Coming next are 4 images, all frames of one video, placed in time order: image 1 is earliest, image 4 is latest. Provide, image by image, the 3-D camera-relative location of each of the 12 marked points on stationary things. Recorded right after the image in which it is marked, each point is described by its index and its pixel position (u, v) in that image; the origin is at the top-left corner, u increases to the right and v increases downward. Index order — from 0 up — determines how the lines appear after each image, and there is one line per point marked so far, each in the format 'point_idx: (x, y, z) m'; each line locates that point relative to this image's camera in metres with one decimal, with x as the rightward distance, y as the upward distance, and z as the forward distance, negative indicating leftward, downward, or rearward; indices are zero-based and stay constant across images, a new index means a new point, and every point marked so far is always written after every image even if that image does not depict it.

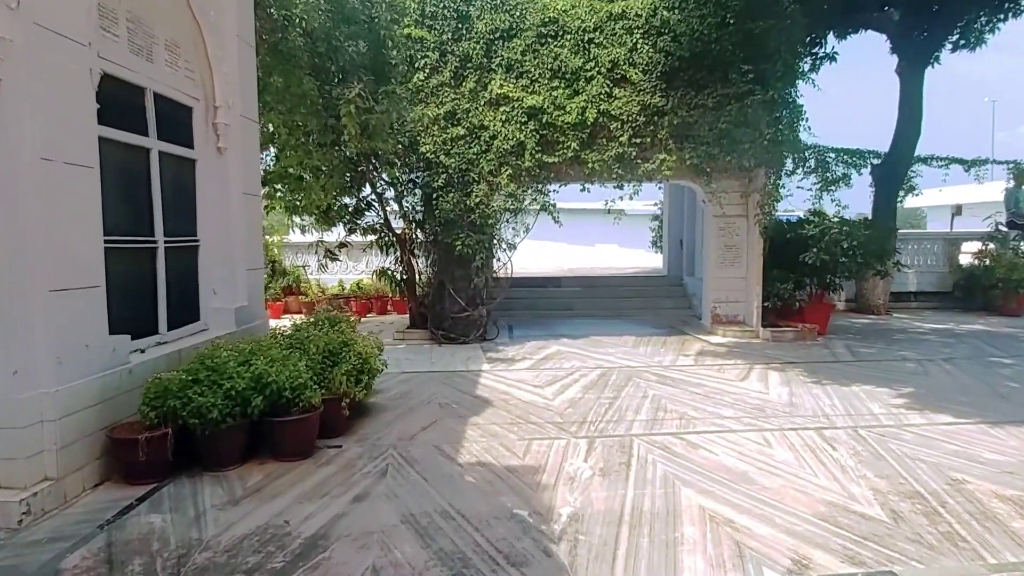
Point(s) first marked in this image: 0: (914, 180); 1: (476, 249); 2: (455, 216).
0: (+6.6, +1.7, +11.1) m
1: (-0.4, +0.5, +7.9) m
2: (-0.7, +0.8, +7.8) m
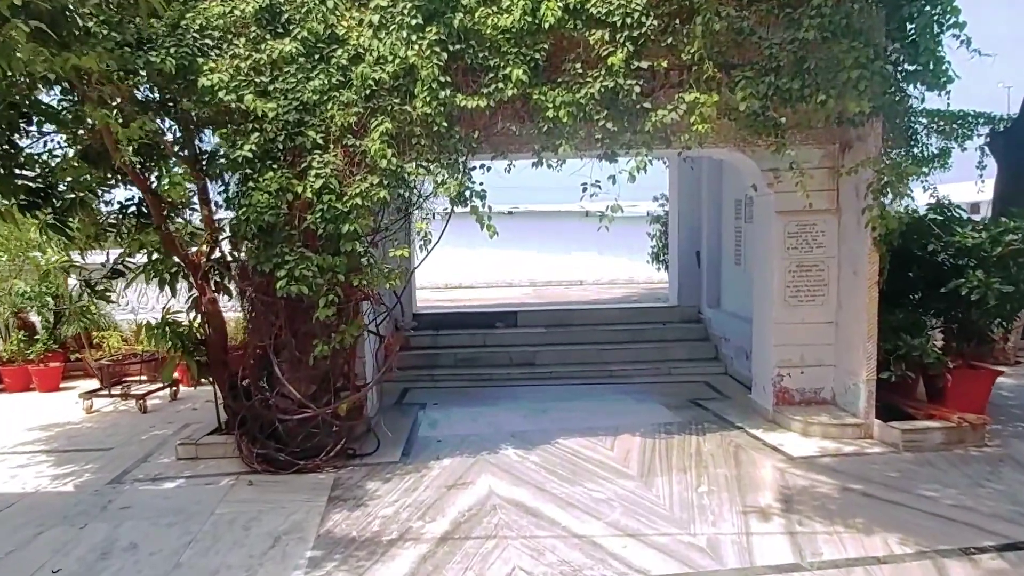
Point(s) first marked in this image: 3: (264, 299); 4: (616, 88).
0: (+5.8, +1.4, +7.3) m
1: (-1.1, 0.0, +3.9) m
2: (-1.3, +0.4, +3.8) m
3: (-1.5, -0.1, +4.1) m
4: (+0.6, +1.2, +4.1) m
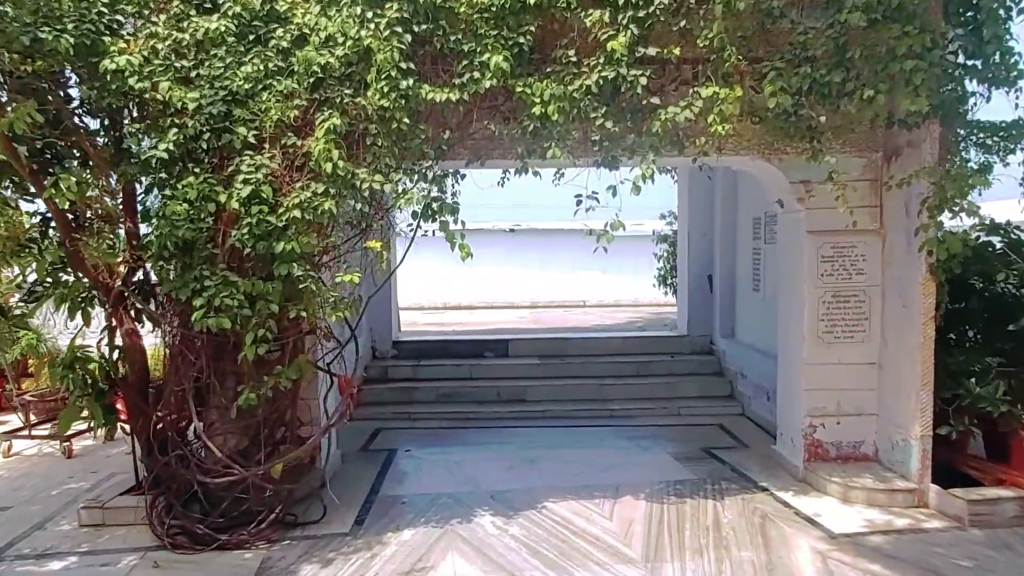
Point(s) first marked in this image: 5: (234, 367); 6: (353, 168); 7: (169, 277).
0: (+5.7, +1.1, +6.5) m
1: (-1.2, -0.1, +3.1) m
2: (-1.5, +0.3, +3.1) m
3: (-1.6, -0.2, +3.4) m
4: (+0.5, +1.0, +3.4) m
5: (-1.4, -0.4, +3.4) m
6: (-0.8, +0.6, +3.2) m
7: (-1.6, 0.0, +3.2) m
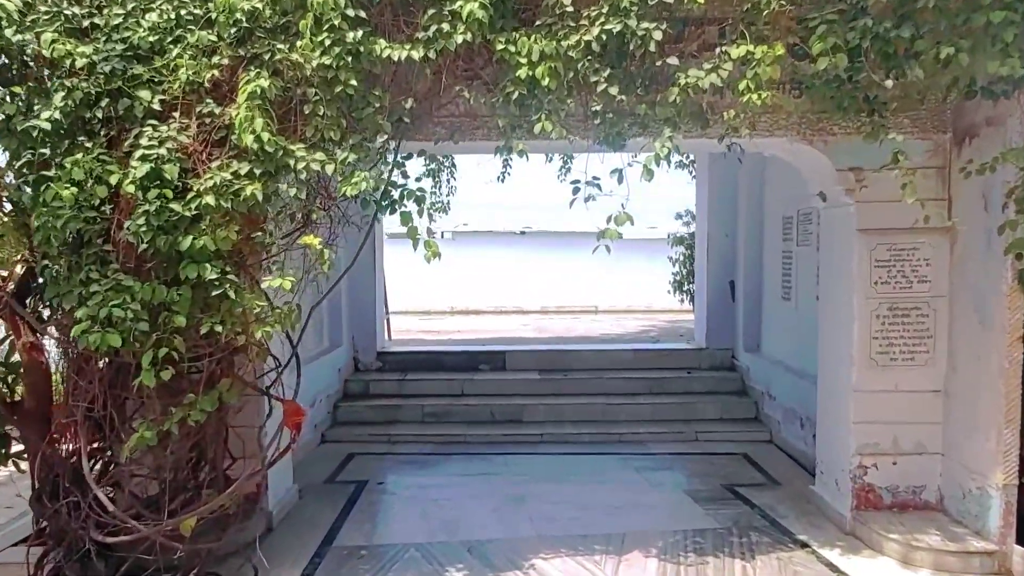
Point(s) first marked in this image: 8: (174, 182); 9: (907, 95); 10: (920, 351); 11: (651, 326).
0: (+5.7, +1.0, +5.7) m
1: (-1.3, -0.2, +2.4) m
2: (-1.5, +0.2, +2.4) m
3: (-1.7, -0.2, +2.7) m
4: (+0.4, +1.0, +2.7) m
5: (-1.5, -0.4, +2.7) m
6: (-0.8, +0.5, +2.5) m
7: (-1.7, 0.0, +2.5) m
8: (-1.2, +0.4, +2.4) m
9: (+1.7, +0.8, +2.9) m
10: (+2.0, -0.3, +3.4) m
11: (+1.7, -0.5, +8.2) m
